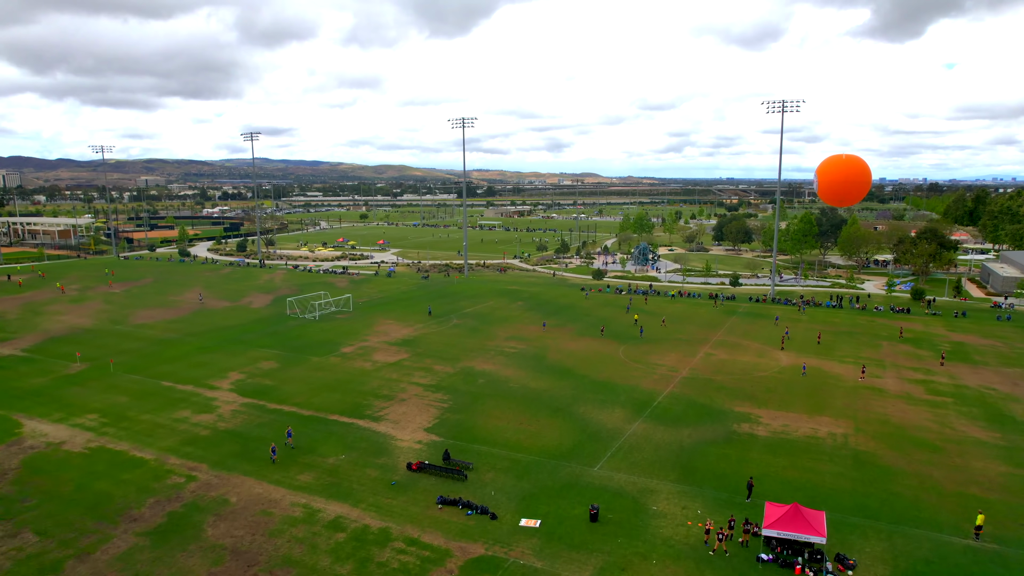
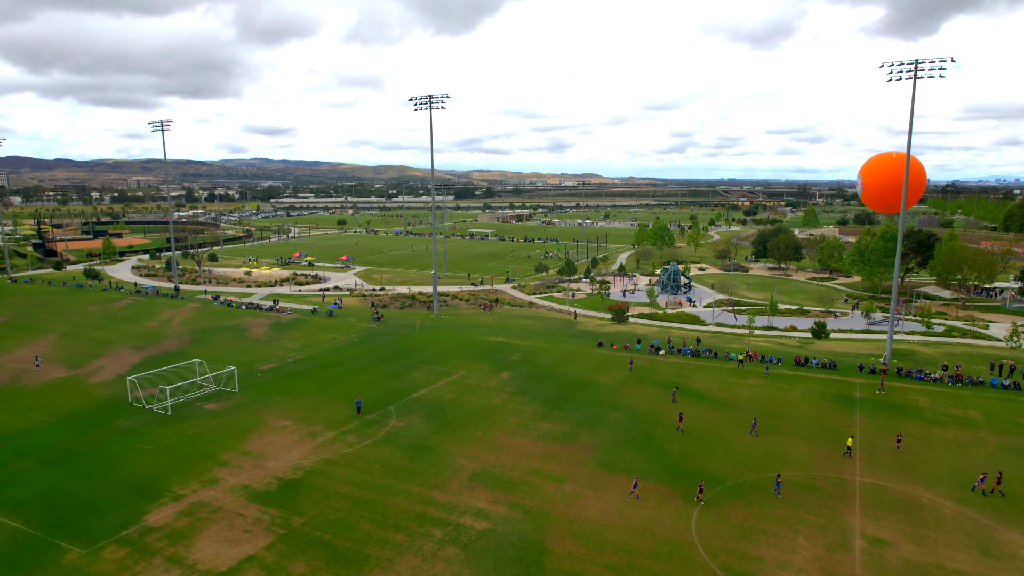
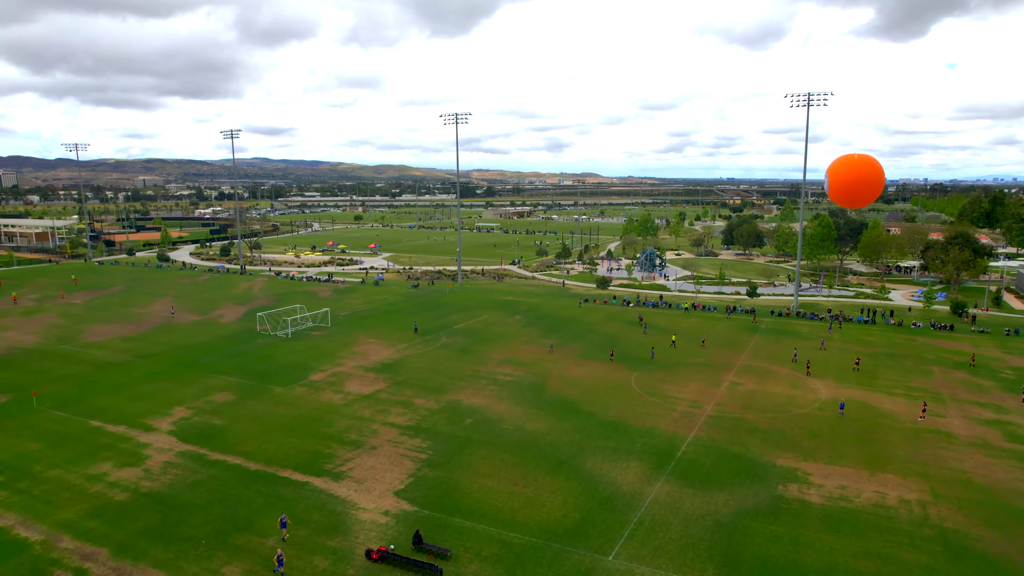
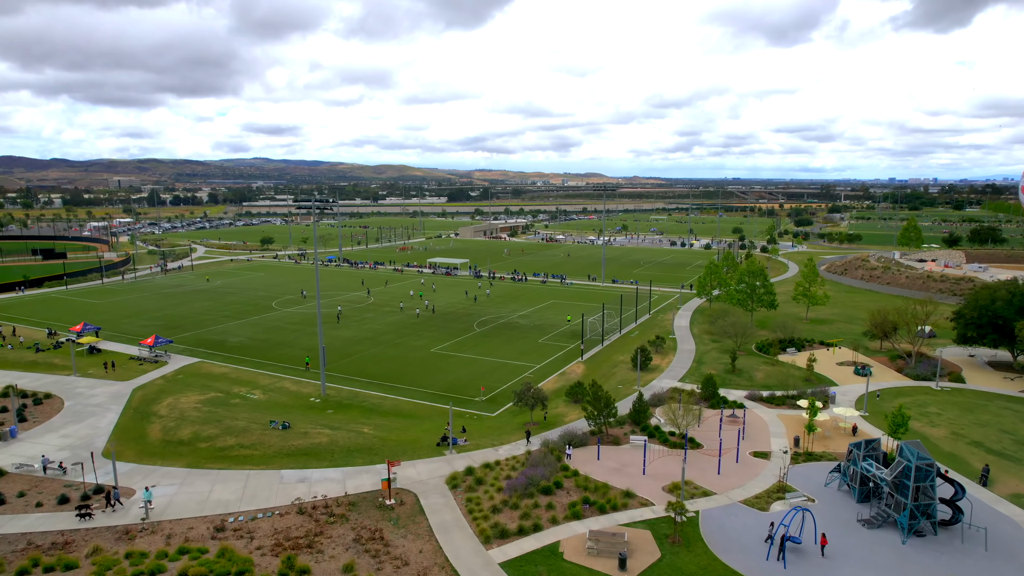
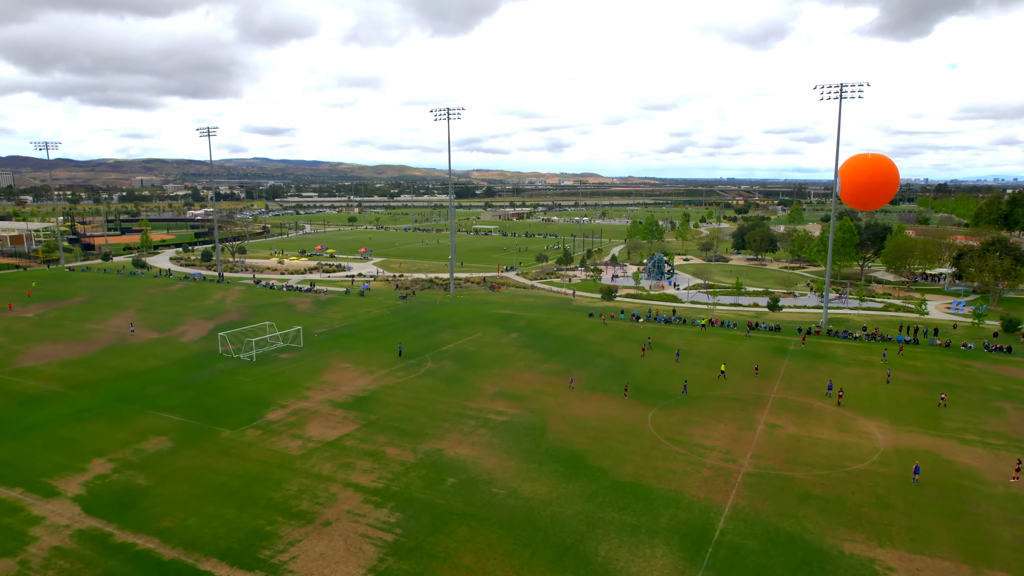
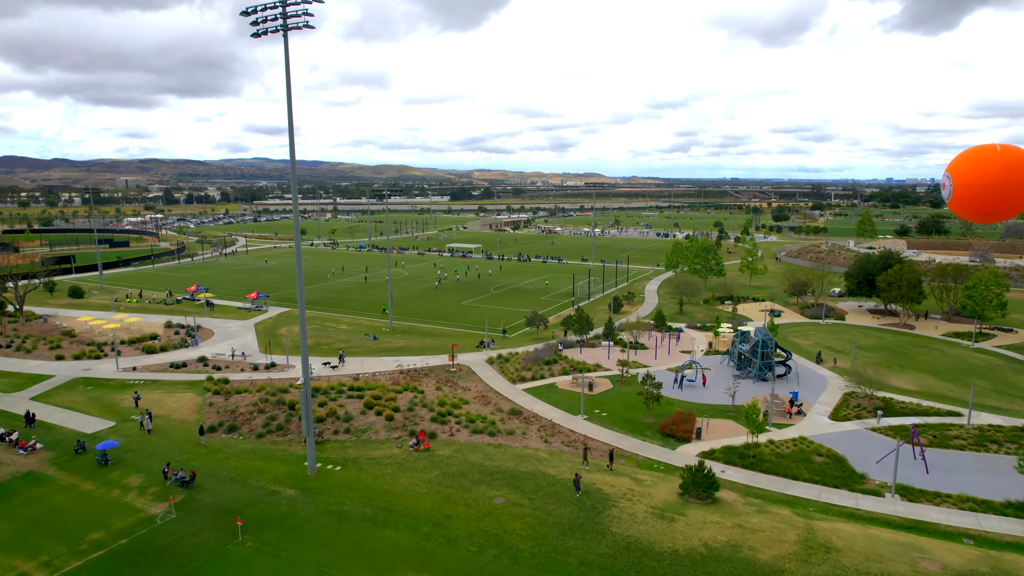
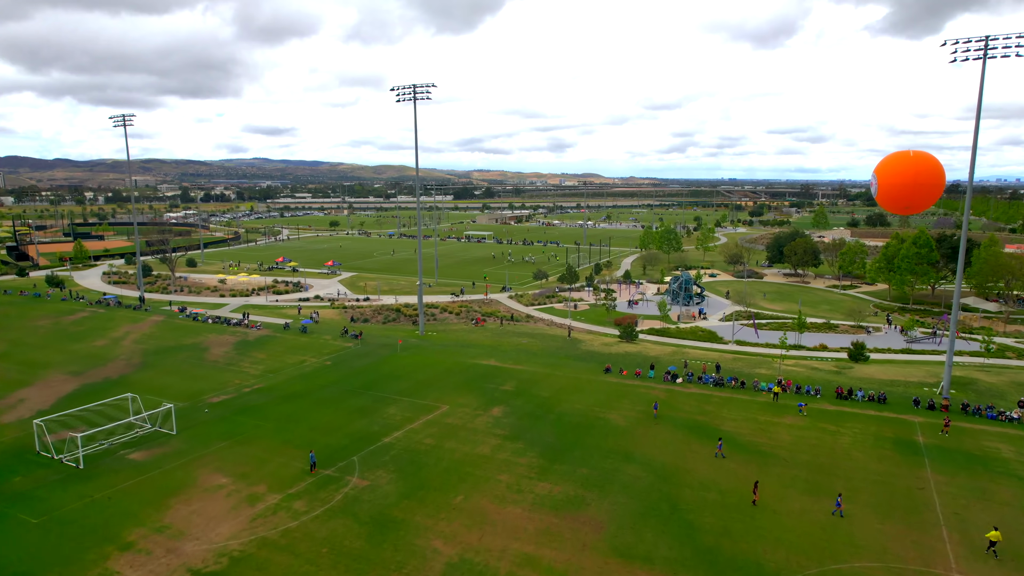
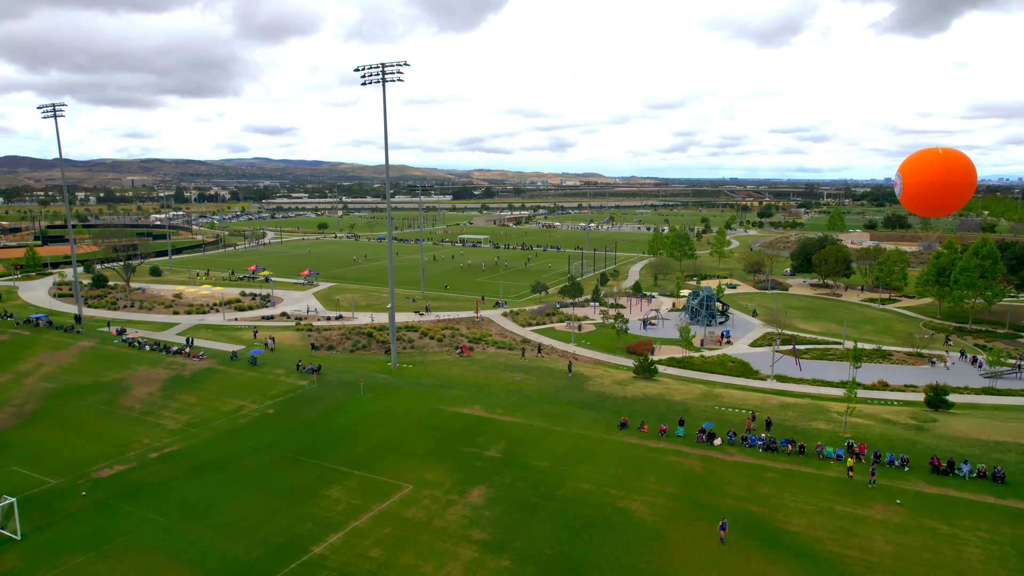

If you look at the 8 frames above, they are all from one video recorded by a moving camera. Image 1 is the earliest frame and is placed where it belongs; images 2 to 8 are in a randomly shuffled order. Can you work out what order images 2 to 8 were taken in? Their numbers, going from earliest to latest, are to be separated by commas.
3, 5, 2, 7, 8, 6, 4
